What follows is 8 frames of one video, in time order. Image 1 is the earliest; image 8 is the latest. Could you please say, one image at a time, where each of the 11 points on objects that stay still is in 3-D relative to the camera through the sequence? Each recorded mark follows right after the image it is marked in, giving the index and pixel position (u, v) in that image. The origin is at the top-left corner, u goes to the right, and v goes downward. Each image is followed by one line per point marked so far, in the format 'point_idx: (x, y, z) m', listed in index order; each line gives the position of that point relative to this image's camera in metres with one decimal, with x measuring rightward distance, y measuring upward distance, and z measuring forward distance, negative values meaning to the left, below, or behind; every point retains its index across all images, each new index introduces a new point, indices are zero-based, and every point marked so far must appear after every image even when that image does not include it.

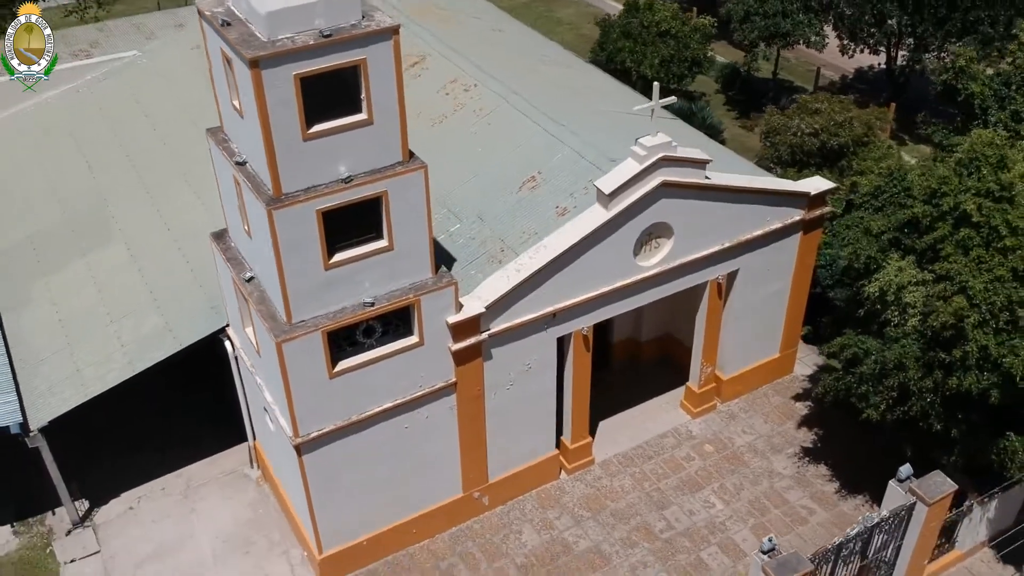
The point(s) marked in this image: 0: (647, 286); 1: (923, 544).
0: (+2.3, +0.1, +16.7) m
1: (+6.3, -3.9, +14.9) m
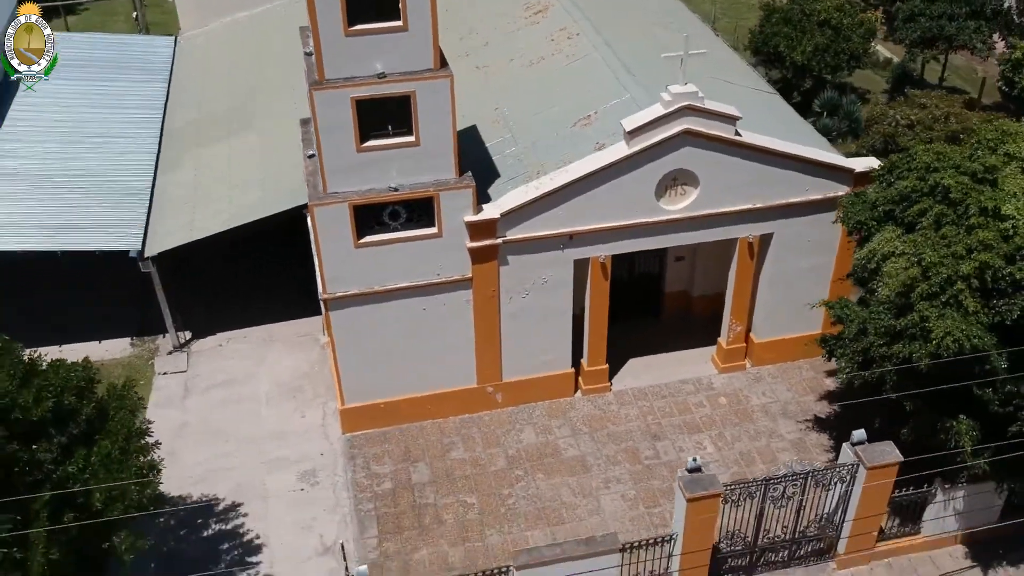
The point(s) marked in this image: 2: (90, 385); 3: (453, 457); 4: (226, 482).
0: (+2.9, +1.1, +18.0) m
1: (+5.6, -3.5, +15.4) m
2: (-5.8, -1.6, +13.9) m
3: (-1.1, -3.2, +18.5) m
4: (-5.3, -3.6, +18.2) m
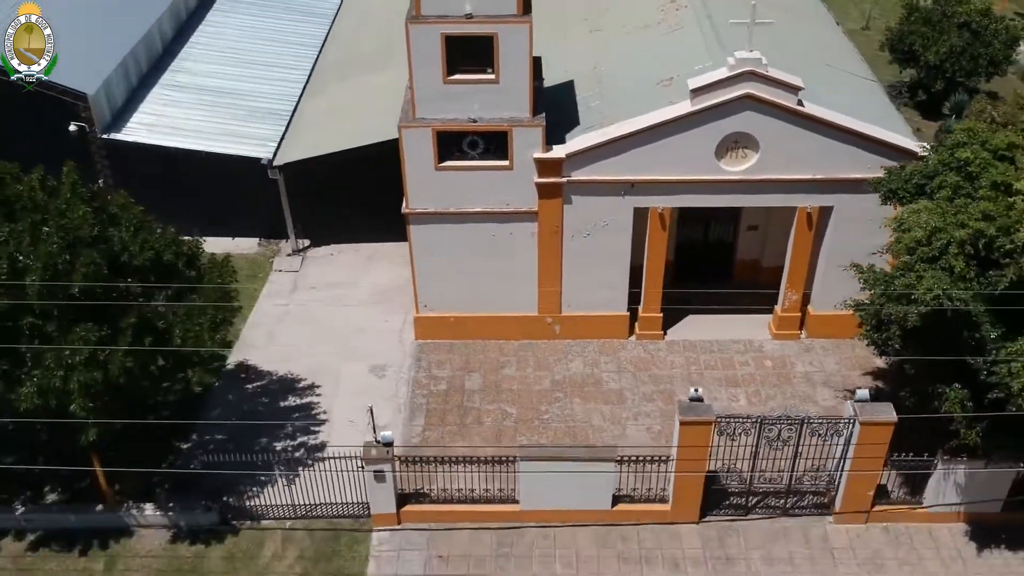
0: (+4.2, +1.9, +19.2) m
1: (+5.7, -2.9, +16.2) m
2: (-5.3, +0.5, +16.8) m
3: (-0.2, -1.8, +20.5) m
4: (-4.3, -1.6, +20.9) m
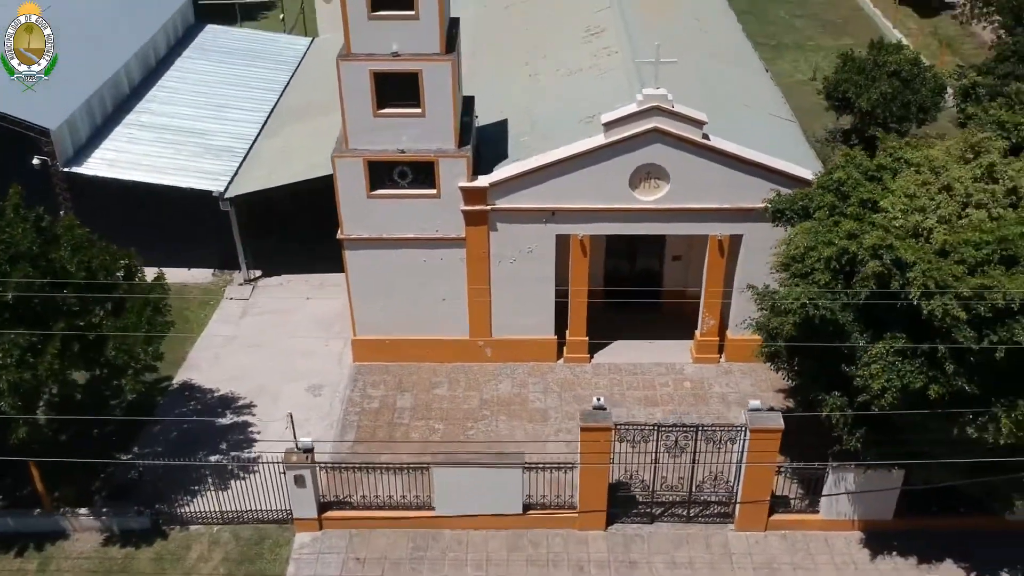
0: (+2.7, +1.5, +20.4) m
1: (+4.2, -3.2, +17.1) m
2: (-6.8, +0.2, +17.9) m
3: (-1.7, -2.3, +21.5) m
4: (-5.8, -2.1, +21.9) m
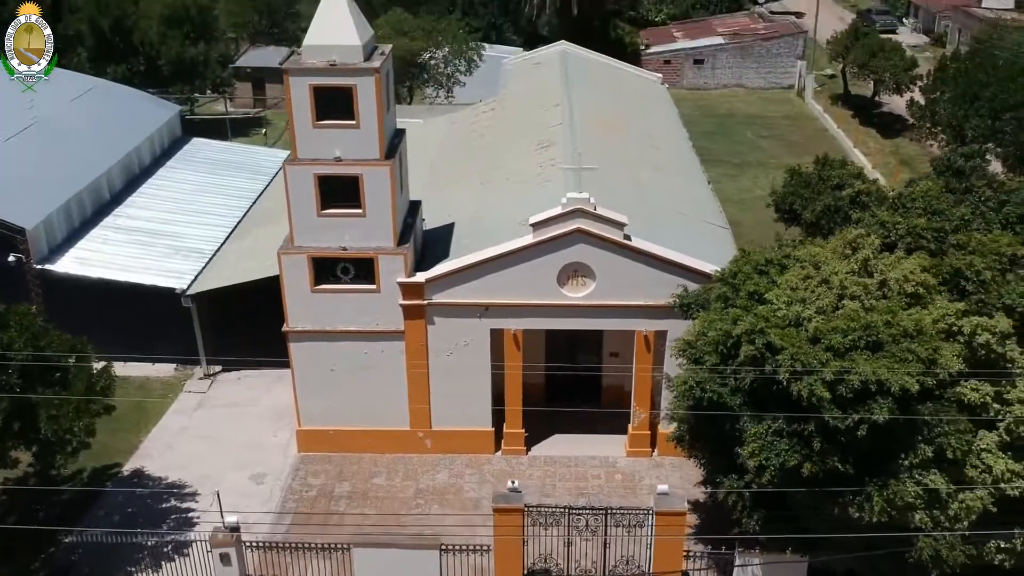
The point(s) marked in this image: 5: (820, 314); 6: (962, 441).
0: (+1.3, -0.5, +21.4) m
1: (+2.7, -4.8, +17.6) m
2: (-8.3, -1.4, +19.0) m
3: (-3.1, -4.3, +22.2) m
4: (-7.2, -4.2, +22.7) m
5: (+4.8, -0.4, +15.3) m
6: (+6.8, -2.3, +14.6) m
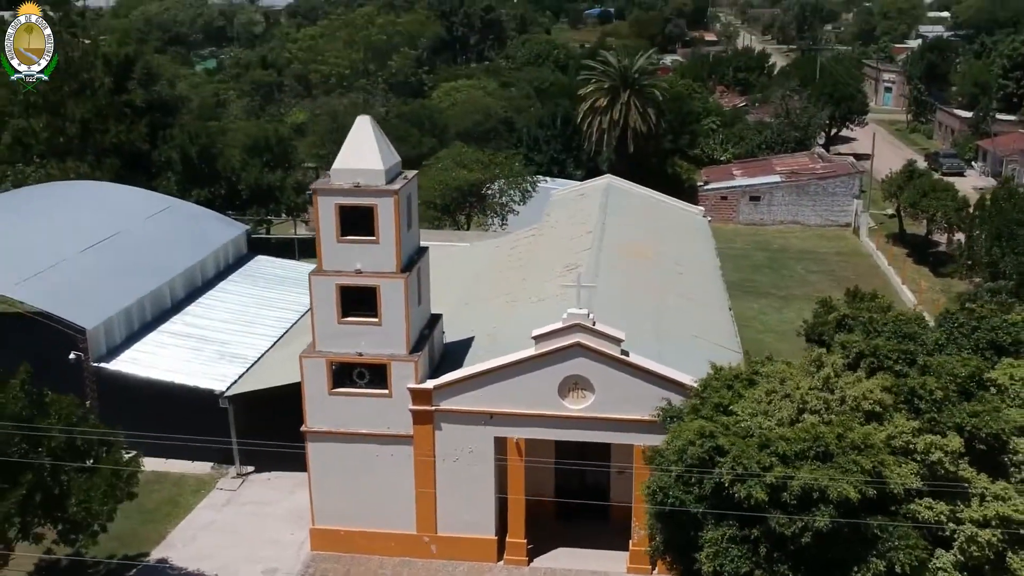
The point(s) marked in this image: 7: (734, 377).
0: (+1.4, -3.1, +22.3) m
1: (+2.2, -6.8, +17.8) m
2: (-8.4, -3.3, +20.7) m
3: (-3.1, -6.8, +22.9) m
4: (-7.2, -6.6, +23.9) m
5: (+4.3, -2.2, +16.0) m
6: (+6.1, -4.1, +14.8) m
7: (+4.0, -1.6, +17.7) m
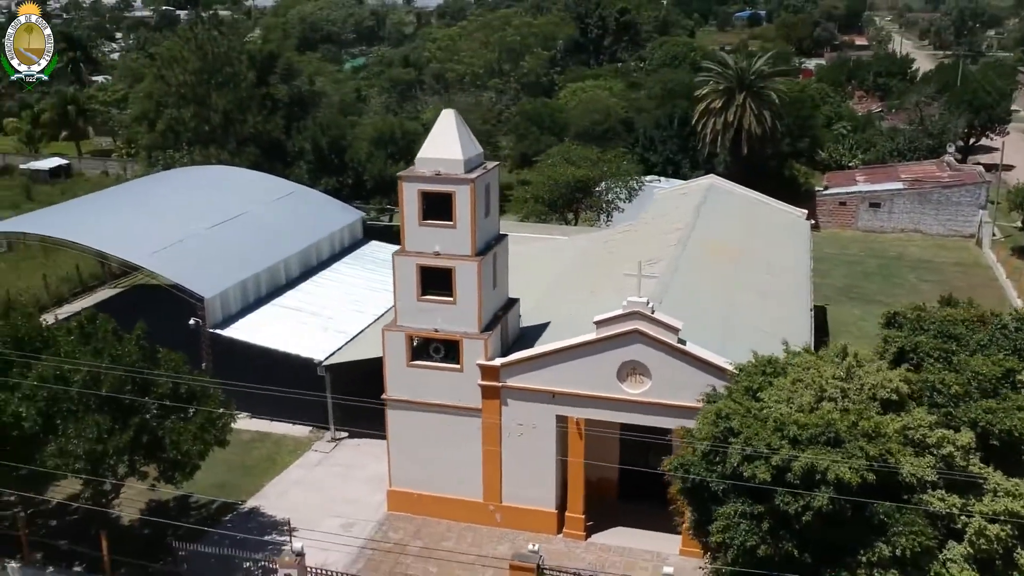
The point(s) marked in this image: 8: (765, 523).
0: (+2.8, -2.8, +23.4) m
1: (+2.8, -6.6, +18.8) m
2: (-7.1, -2.6, +23.2) m
3: (-1.7, -6.4, +24.7) m
4: (-5.6, -6.0, +26.2) m
5: (+4.8, -2.1, +16.7) m
6: (+6.4, -4.0, +15.3) m
7: (+4.8, -1.5, +18.5) m
8: (+4.1, -3.8, +16.0) m
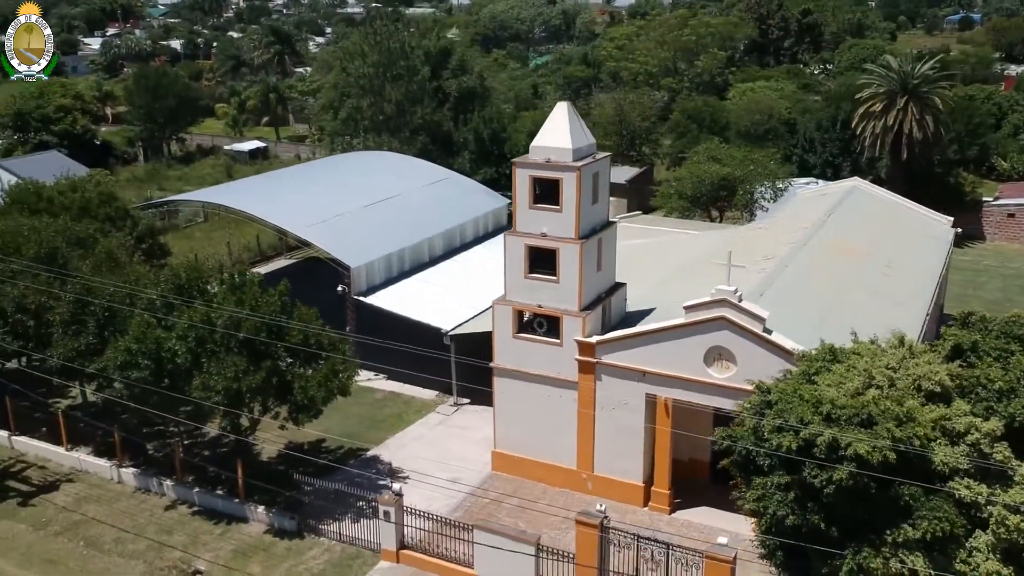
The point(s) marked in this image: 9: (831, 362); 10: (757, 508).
0: (+5.0, -2.5, +24.5) m
1: (+4.0, -6.2, +20.1) m
2: (-4.7, -1.7, +26.2) m
3: (+0.6, -5.8, +26.6) m
4: (-2.9, -5.2, +28.8) m
5: (+5.8, -1.9, +17.5) m
6: (+6.9, -3.9, +15.9) m
7: (+6.2, -1.3, +19.3) m
8: (+4.9, -3.6, +17.0) m
9: (+6.1, -1.5, +18.9) m
10: (+4.3, -3.9, +17.3) m
